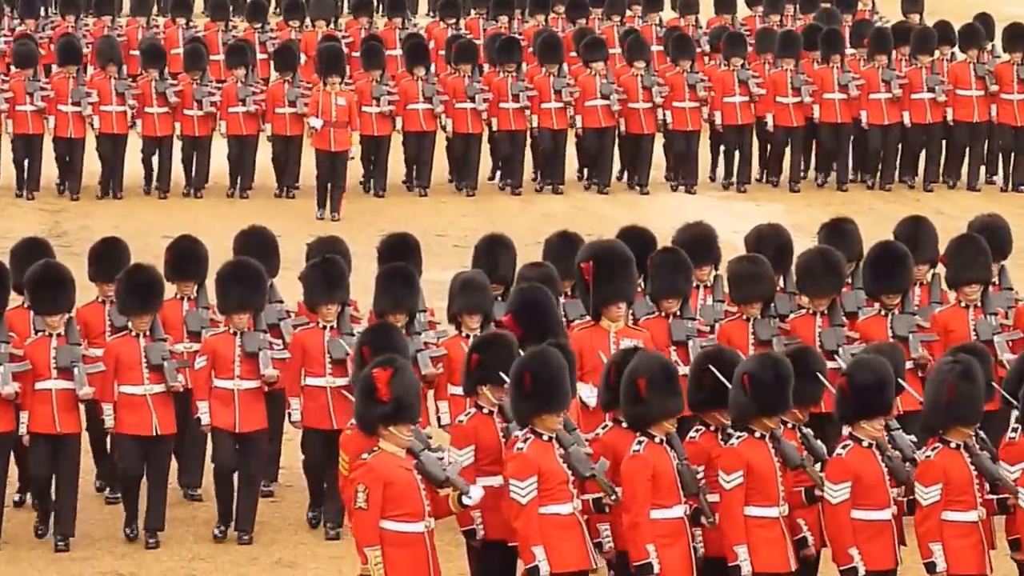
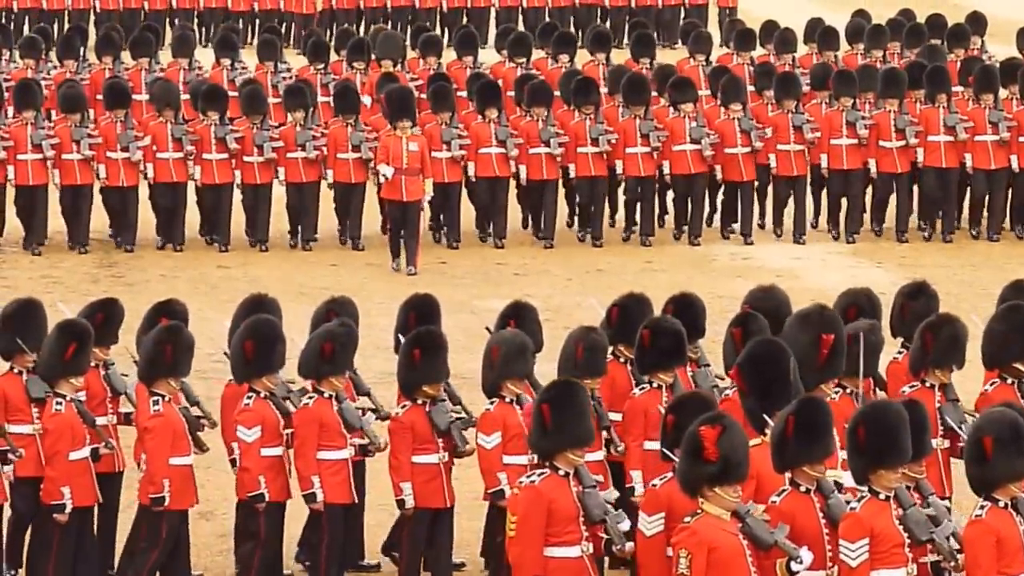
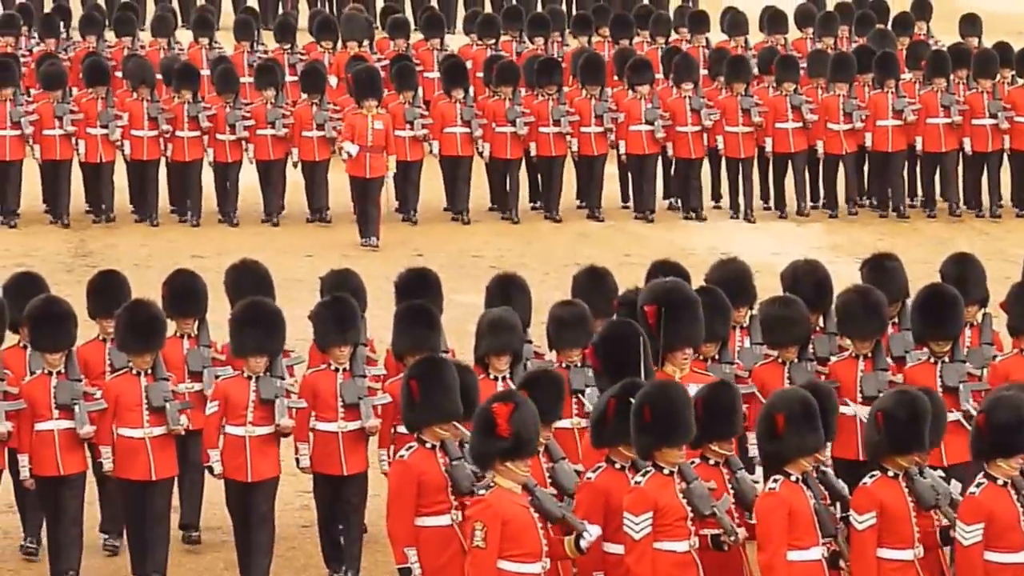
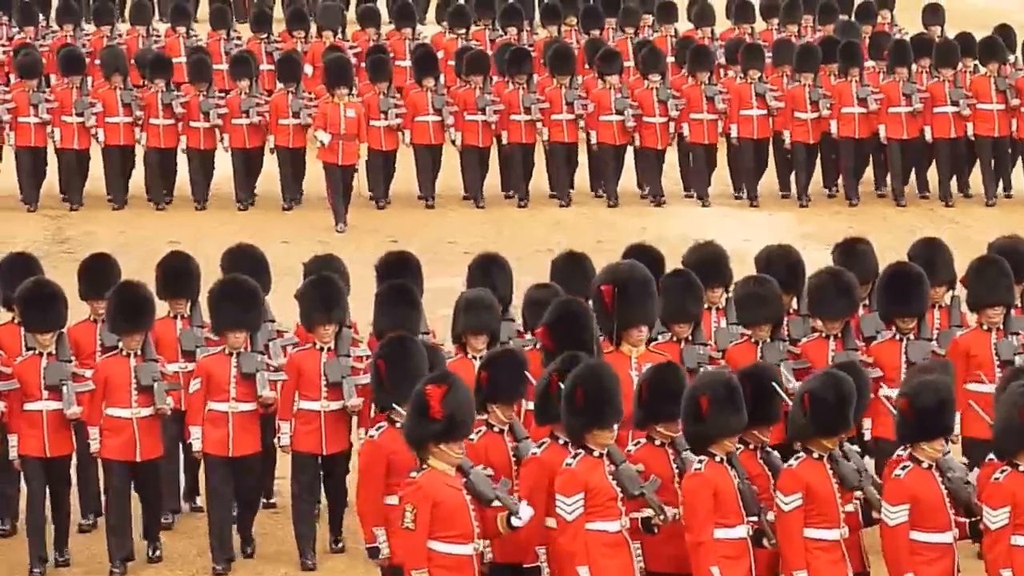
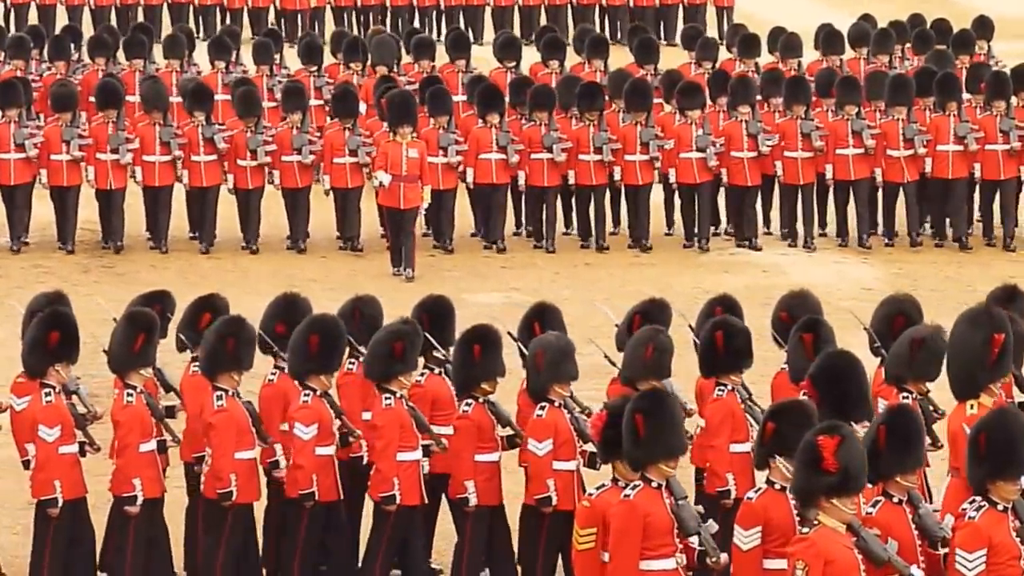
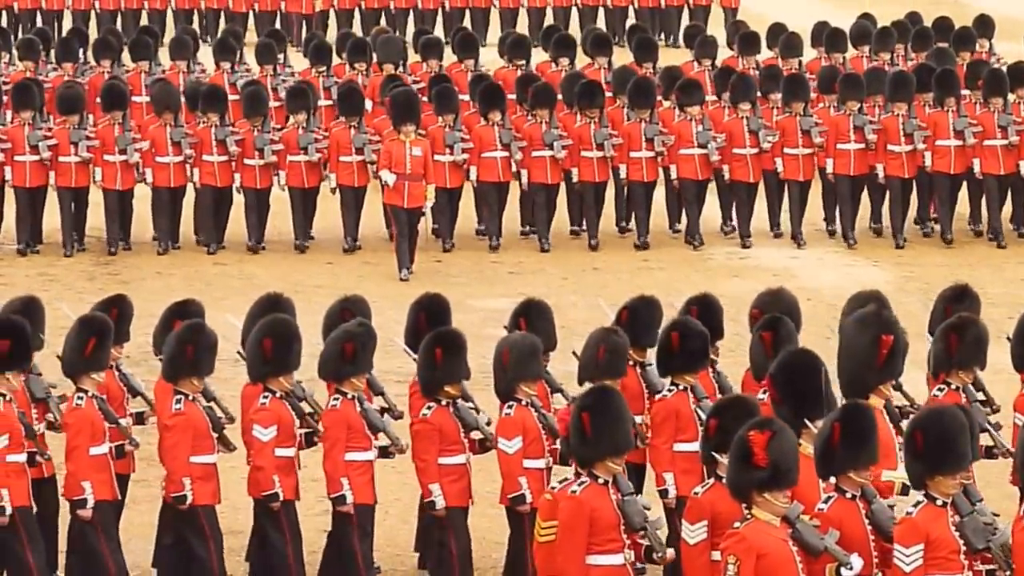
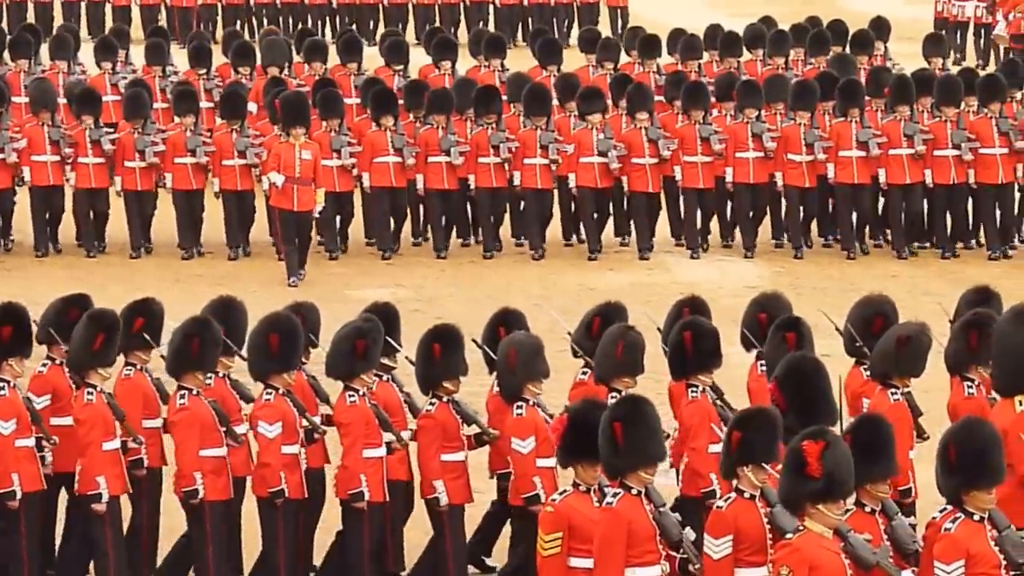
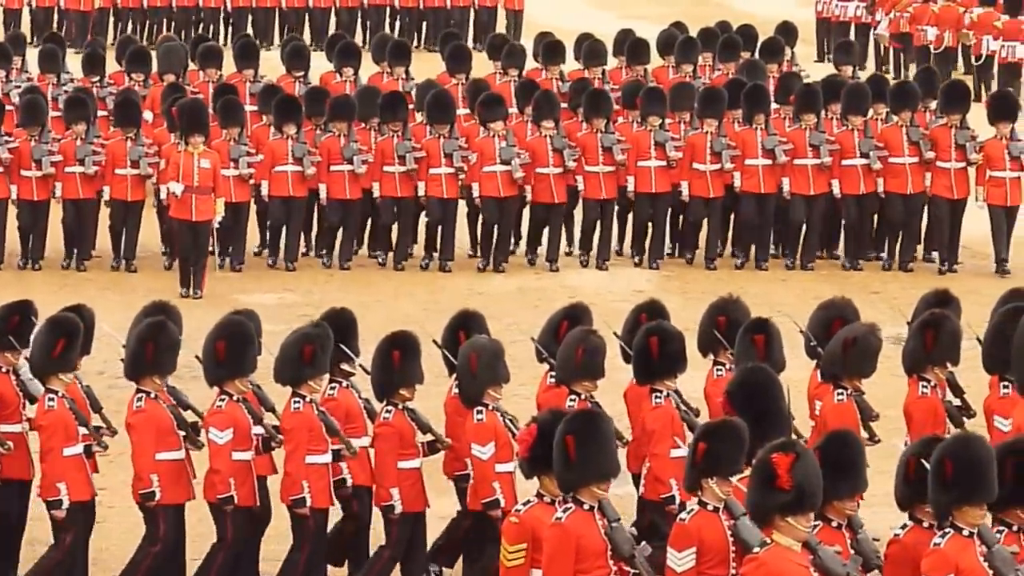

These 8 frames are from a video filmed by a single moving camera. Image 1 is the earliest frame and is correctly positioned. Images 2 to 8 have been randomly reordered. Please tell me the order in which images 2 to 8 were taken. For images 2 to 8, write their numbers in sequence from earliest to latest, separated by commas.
4, 3, 2, 6, 5, 7, 8
